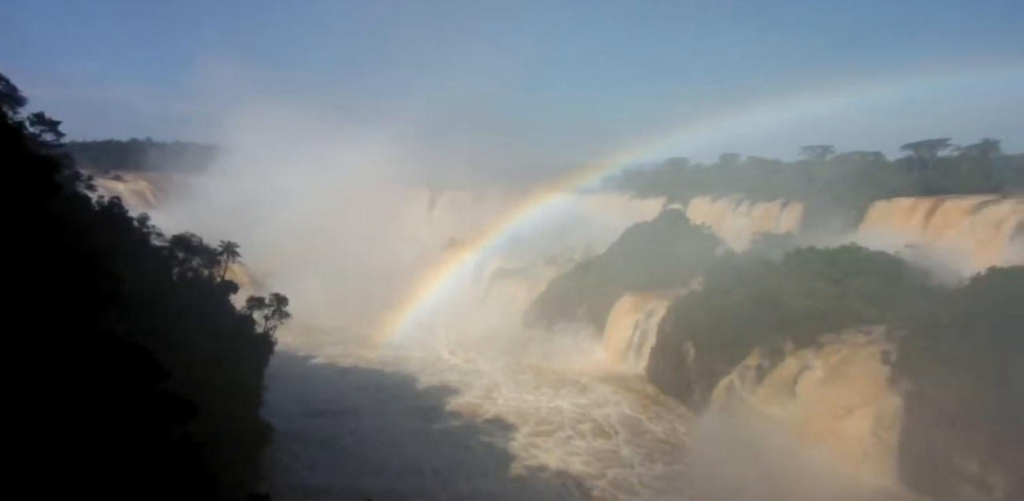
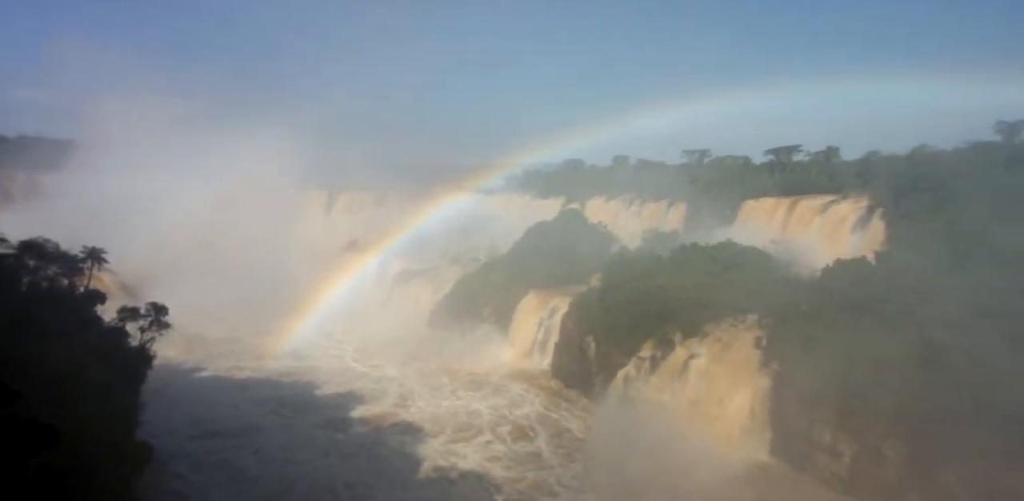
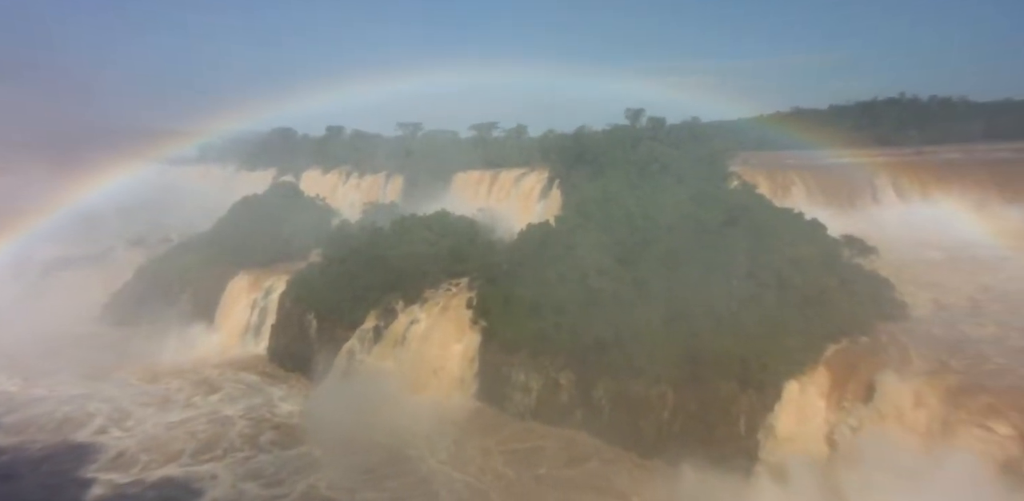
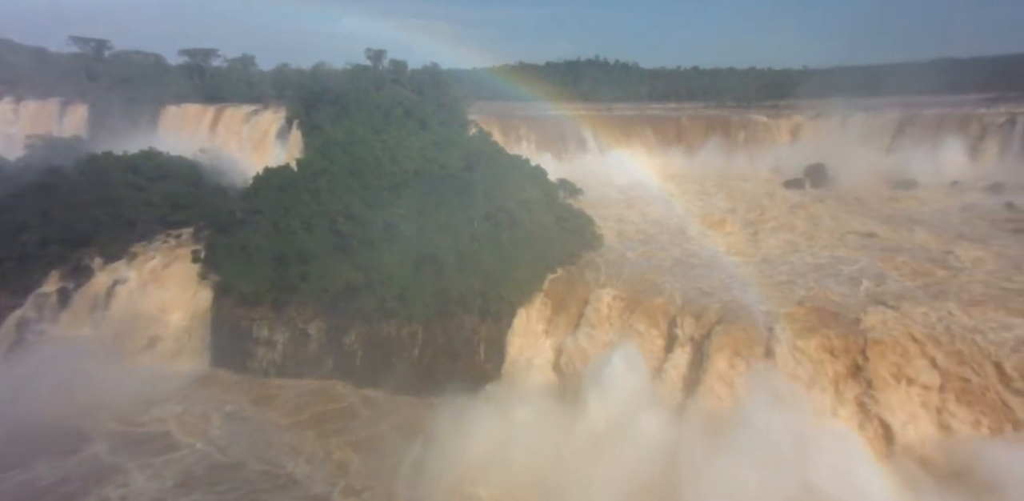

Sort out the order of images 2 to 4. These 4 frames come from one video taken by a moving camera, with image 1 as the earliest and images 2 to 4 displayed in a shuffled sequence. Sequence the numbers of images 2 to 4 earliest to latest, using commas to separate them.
2, 3, 4
